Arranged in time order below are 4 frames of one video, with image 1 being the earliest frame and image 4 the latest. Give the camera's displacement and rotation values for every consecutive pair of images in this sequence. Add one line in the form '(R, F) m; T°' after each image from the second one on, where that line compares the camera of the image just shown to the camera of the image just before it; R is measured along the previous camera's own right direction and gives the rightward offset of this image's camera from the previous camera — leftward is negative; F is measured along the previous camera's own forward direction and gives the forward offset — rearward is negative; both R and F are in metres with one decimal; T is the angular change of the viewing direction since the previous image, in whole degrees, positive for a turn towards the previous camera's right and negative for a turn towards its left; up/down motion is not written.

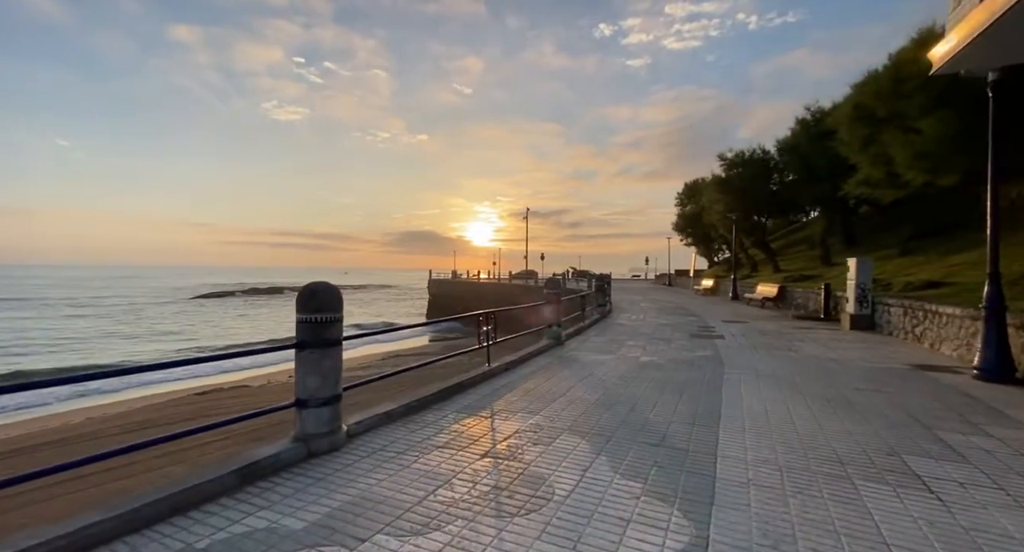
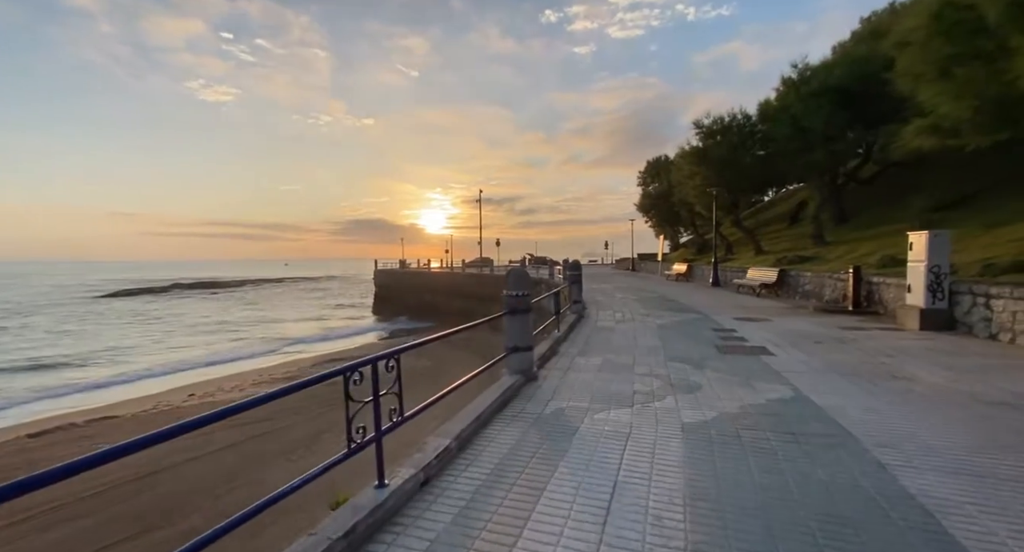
(+0.3, +4.3) m; +6°
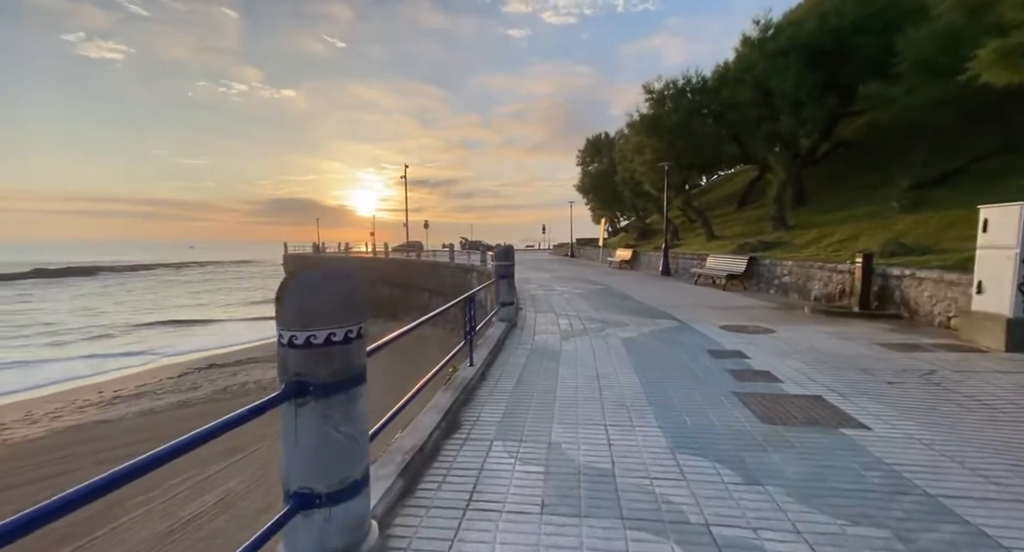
(+0.8, +4.2) m; +8°
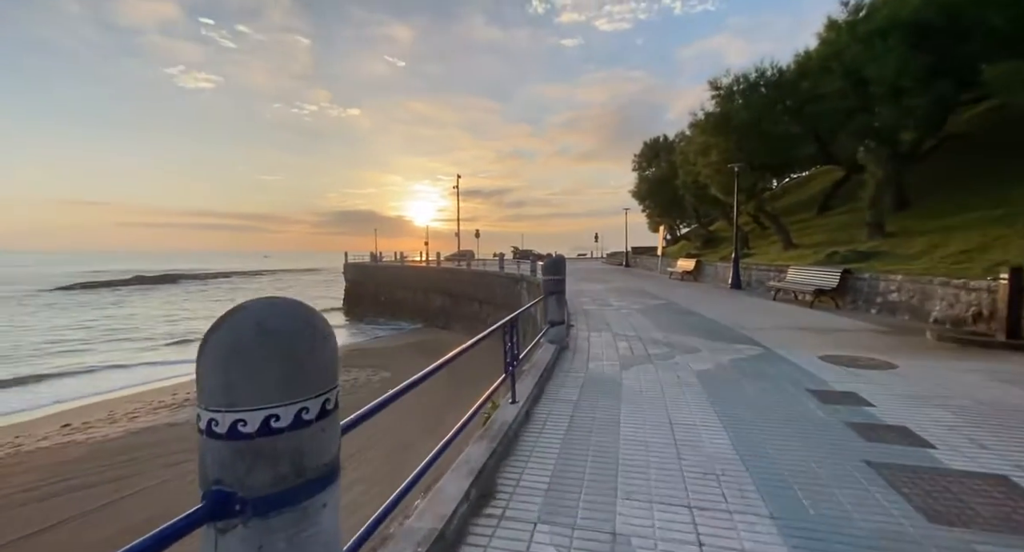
(0.0, +1.0) m; -7°
